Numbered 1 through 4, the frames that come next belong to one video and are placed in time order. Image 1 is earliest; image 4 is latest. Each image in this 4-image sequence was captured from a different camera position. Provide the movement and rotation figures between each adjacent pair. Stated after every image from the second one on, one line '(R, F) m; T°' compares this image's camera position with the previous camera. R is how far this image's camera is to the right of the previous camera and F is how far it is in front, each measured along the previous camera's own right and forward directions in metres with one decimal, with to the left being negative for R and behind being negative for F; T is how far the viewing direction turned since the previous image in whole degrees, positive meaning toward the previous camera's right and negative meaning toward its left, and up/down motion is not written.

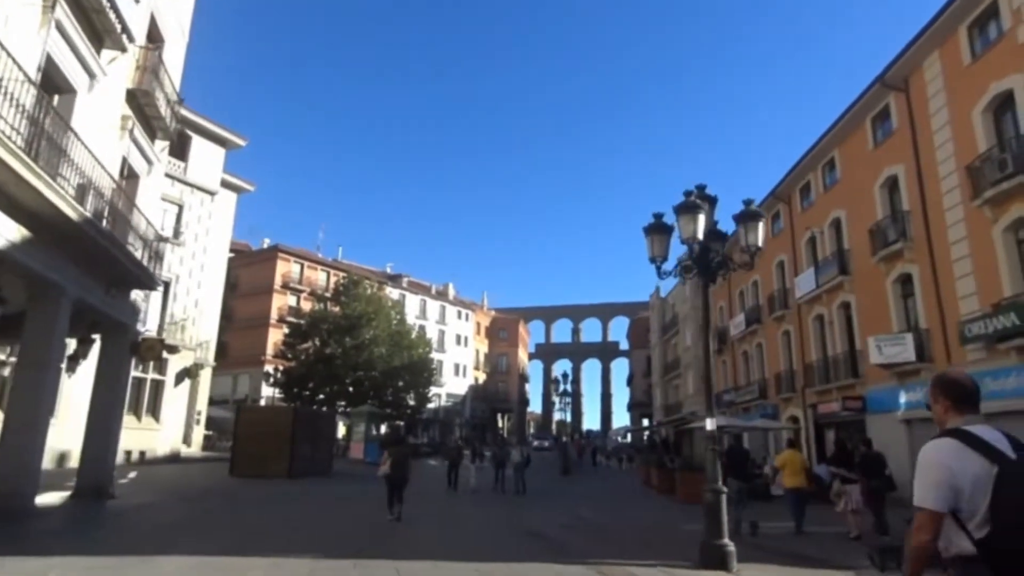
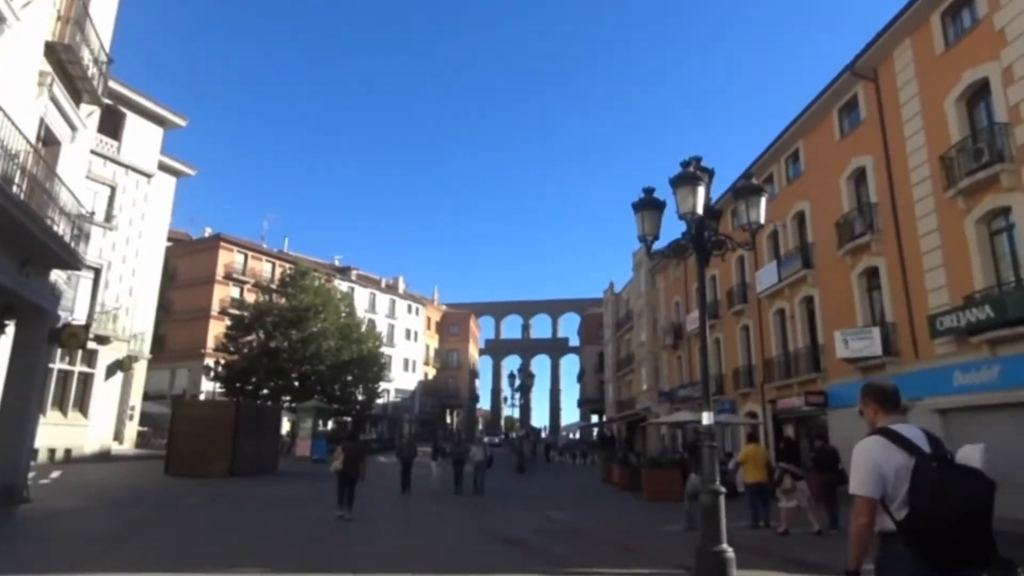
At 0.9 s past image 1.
(-0.4, +0.9) m; +4°
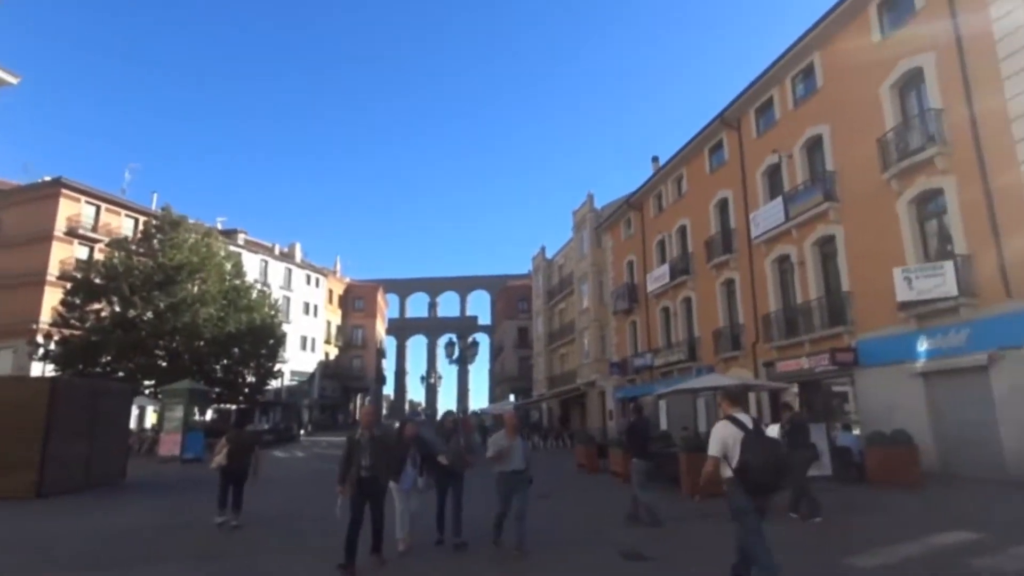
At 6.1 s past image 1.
(-1.2, +5.3) m; +8°
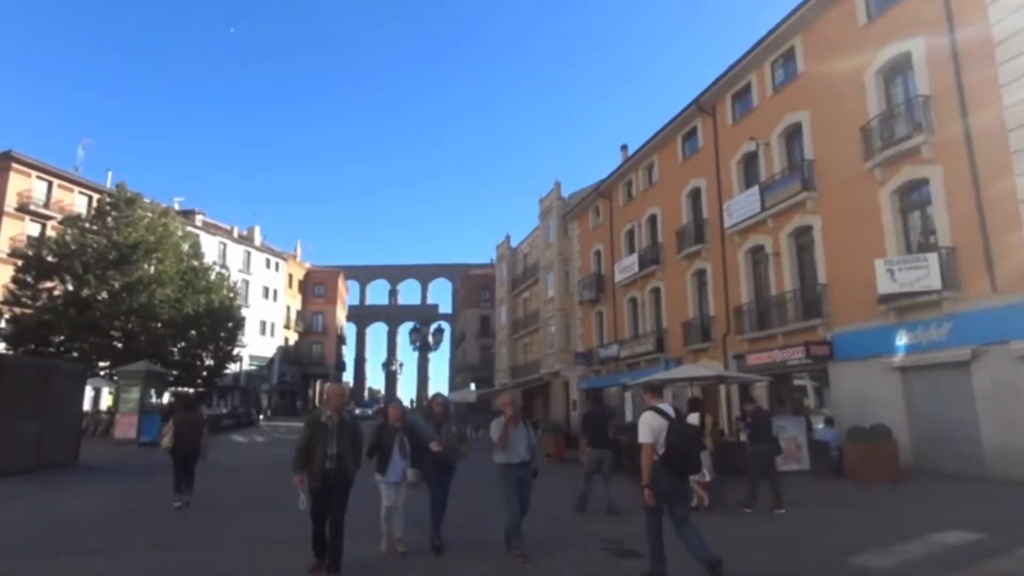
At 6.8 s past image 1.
(-0.4, +0.5) m; +3°
